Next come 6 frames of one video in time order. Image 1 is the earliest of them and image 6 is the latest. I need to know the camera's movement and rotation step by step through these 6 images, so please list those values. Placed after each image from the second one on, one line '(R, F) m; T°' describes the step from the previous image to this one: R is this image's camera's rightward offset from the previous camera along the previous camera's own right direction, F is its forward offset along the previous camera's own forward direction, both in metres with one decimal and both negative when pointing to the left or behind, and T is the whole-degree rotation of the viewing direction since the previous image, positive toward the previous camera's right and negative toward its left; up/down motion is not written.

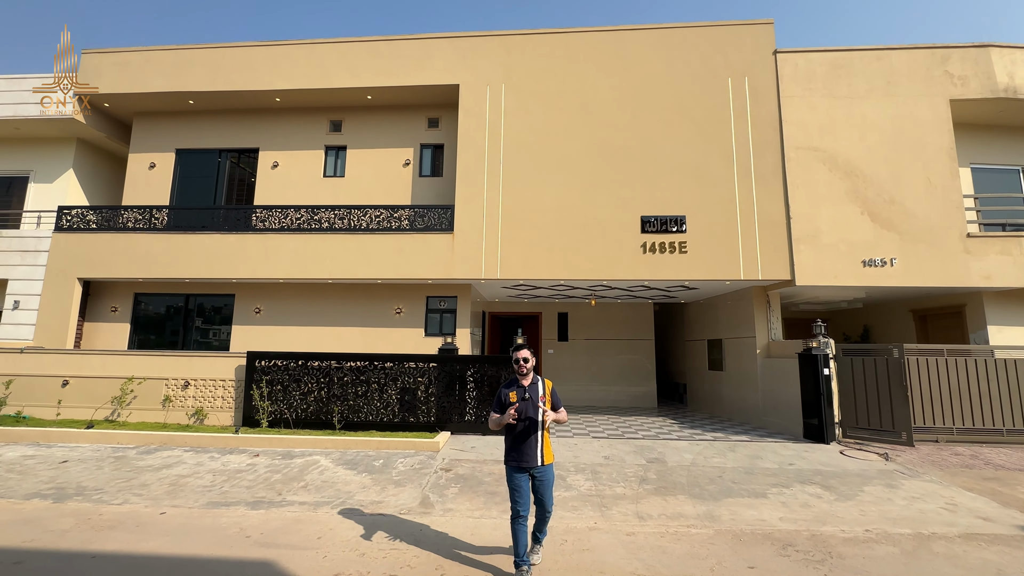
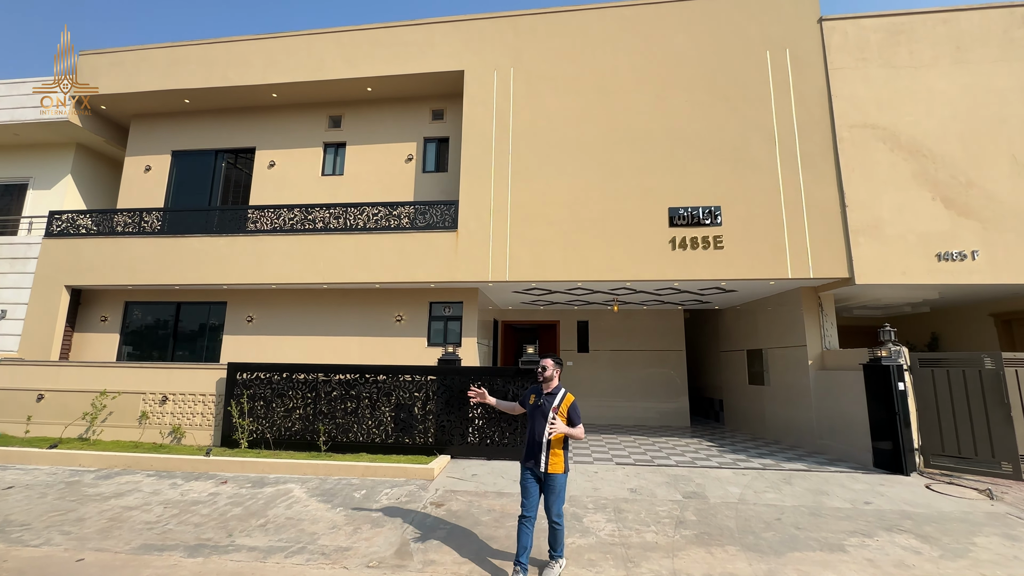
(+0.2, +1.0) m; -3°
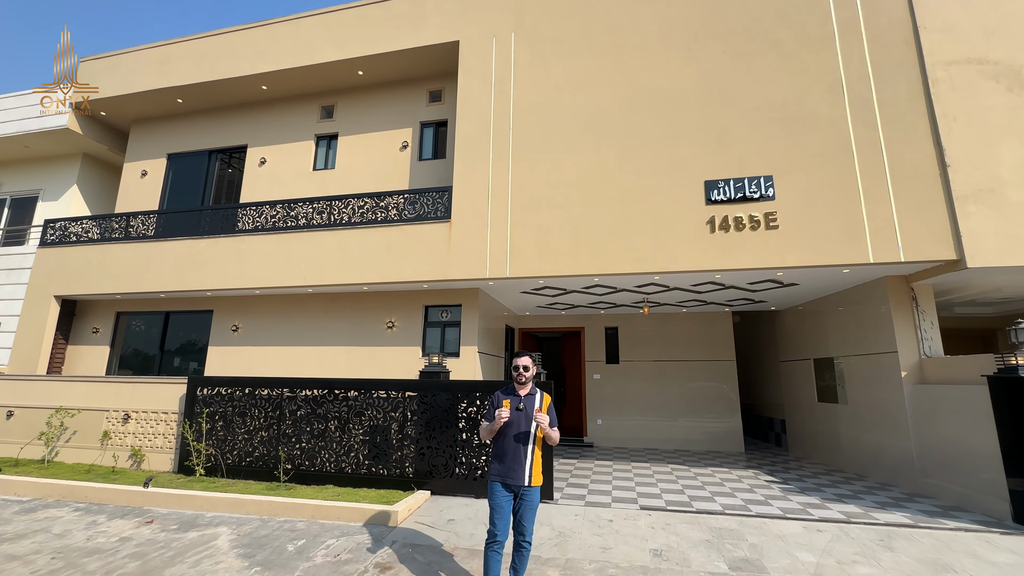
(+0.6, +1.3) m; -6°
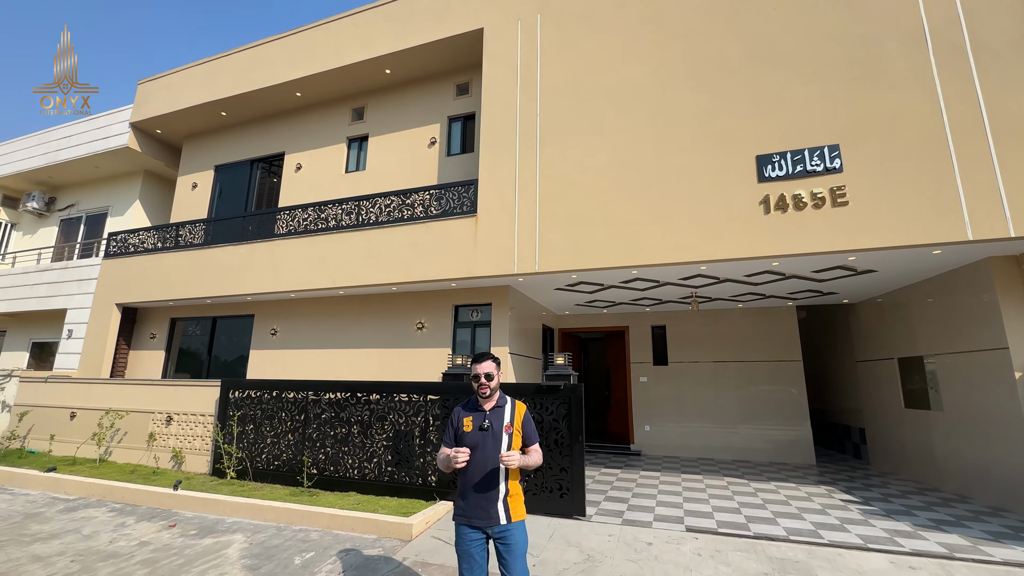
(+0.3, +0.4) m; -7°
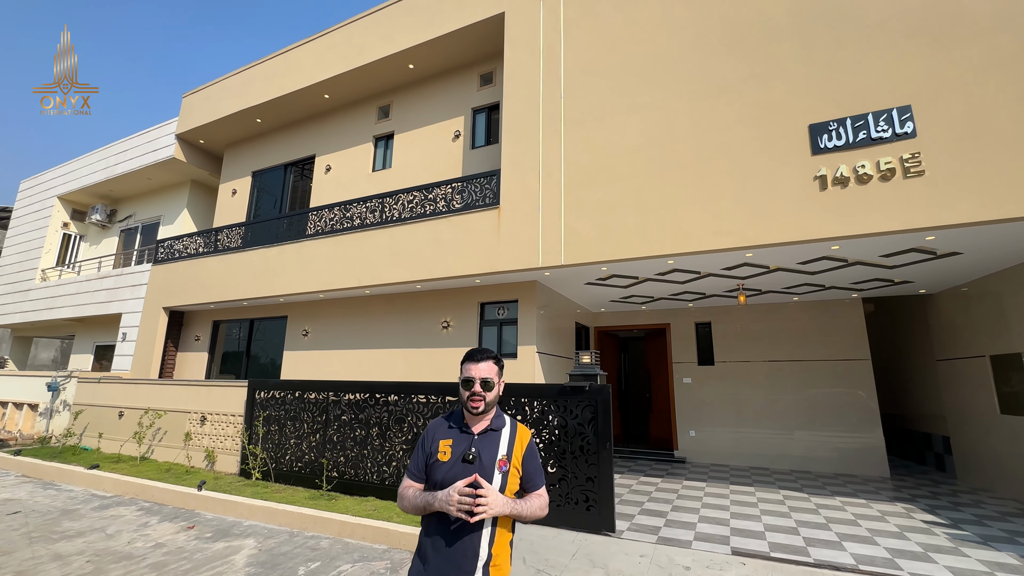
(+0.2, +0.4) m; -6°
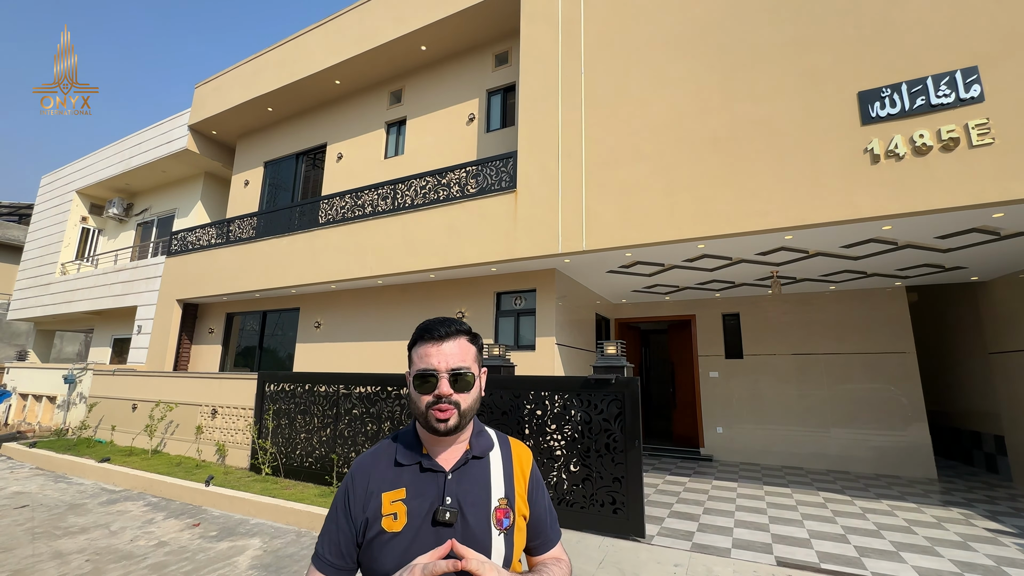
(0.0, +0.3) m; -2°
